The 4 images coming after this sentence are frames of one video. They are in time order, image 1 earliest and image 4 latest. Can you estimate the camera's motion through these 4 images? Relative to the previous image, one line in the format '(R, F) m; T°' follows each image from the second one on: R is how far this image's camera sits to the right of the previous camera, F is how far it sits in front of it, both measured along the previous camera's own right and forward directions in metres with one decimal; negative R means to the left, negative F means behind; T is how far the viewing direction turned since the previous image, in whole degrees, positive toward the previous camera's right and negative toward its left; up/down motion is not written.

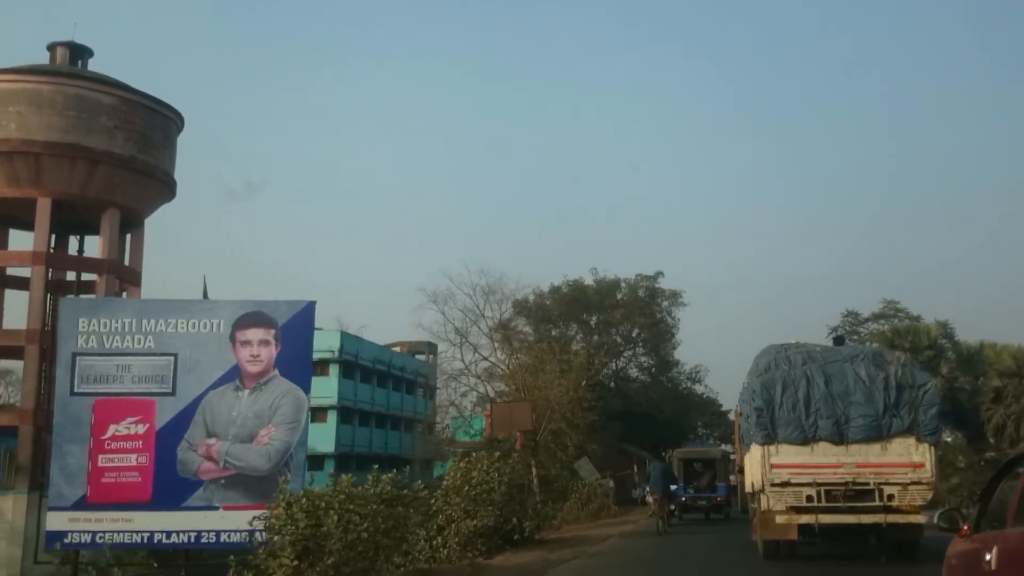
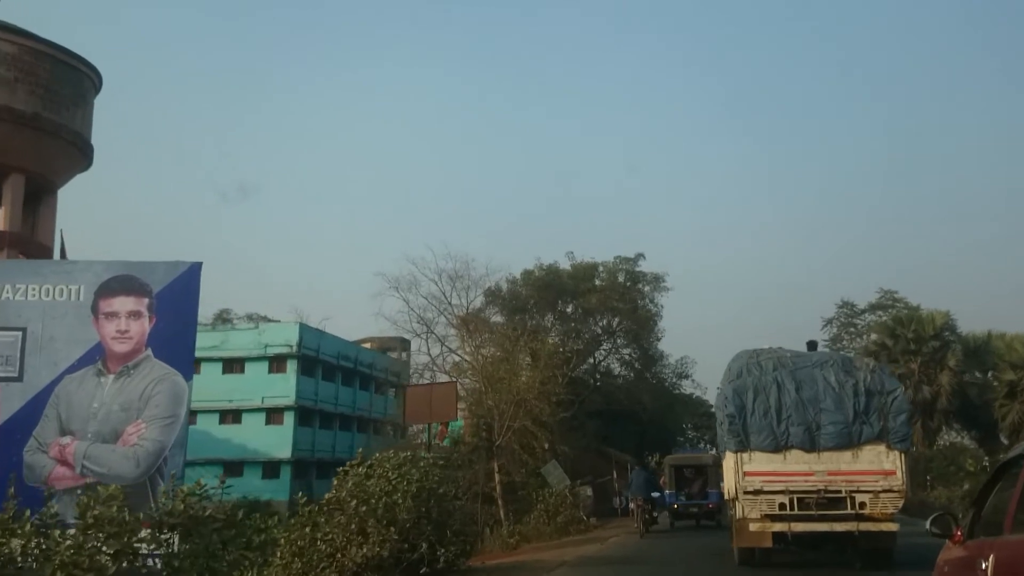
(+0.6, +0.7) m; -2°
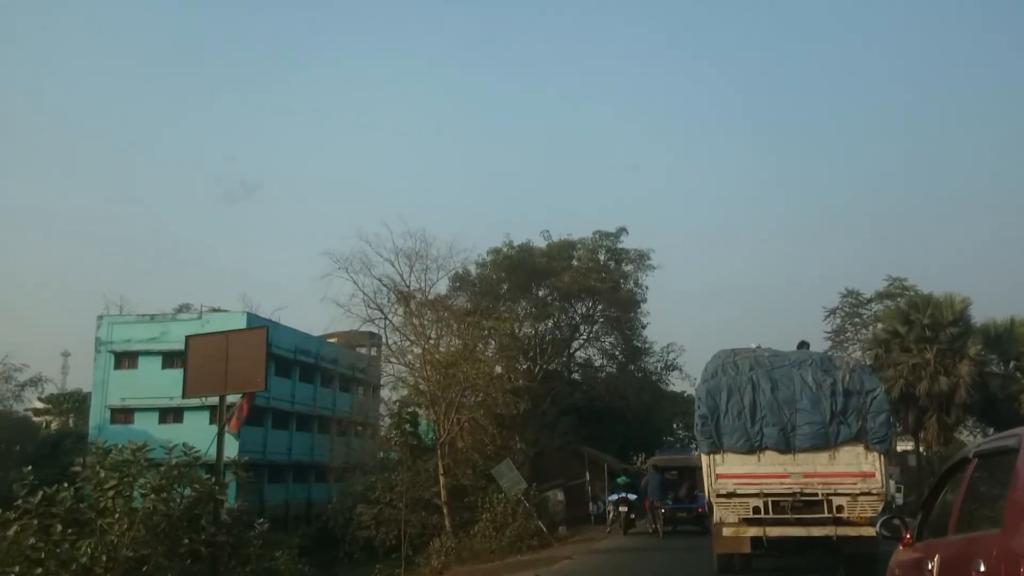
(+0.7, +0.8) m; -2°
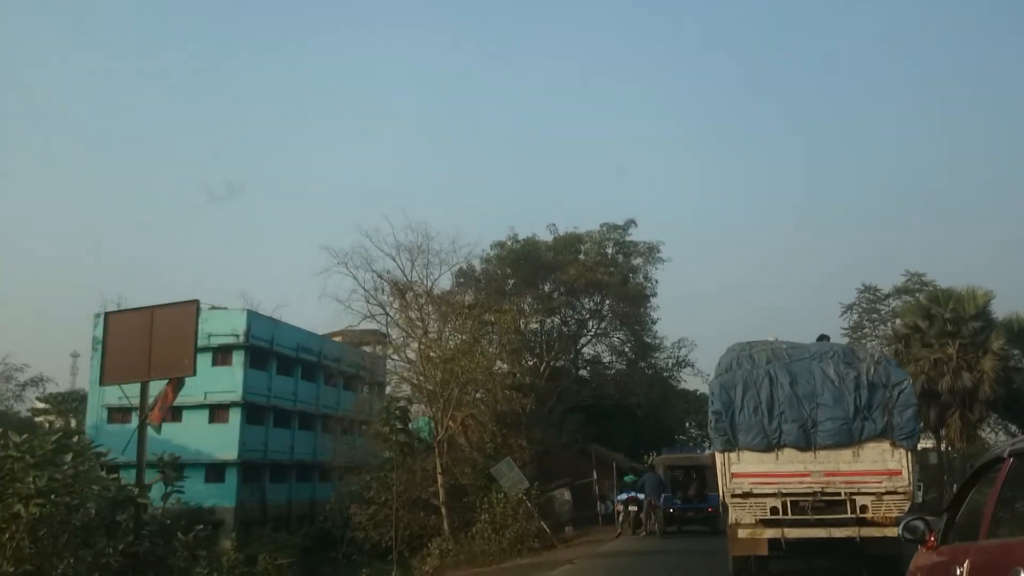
(+0.1, +0.3) m; -1°
